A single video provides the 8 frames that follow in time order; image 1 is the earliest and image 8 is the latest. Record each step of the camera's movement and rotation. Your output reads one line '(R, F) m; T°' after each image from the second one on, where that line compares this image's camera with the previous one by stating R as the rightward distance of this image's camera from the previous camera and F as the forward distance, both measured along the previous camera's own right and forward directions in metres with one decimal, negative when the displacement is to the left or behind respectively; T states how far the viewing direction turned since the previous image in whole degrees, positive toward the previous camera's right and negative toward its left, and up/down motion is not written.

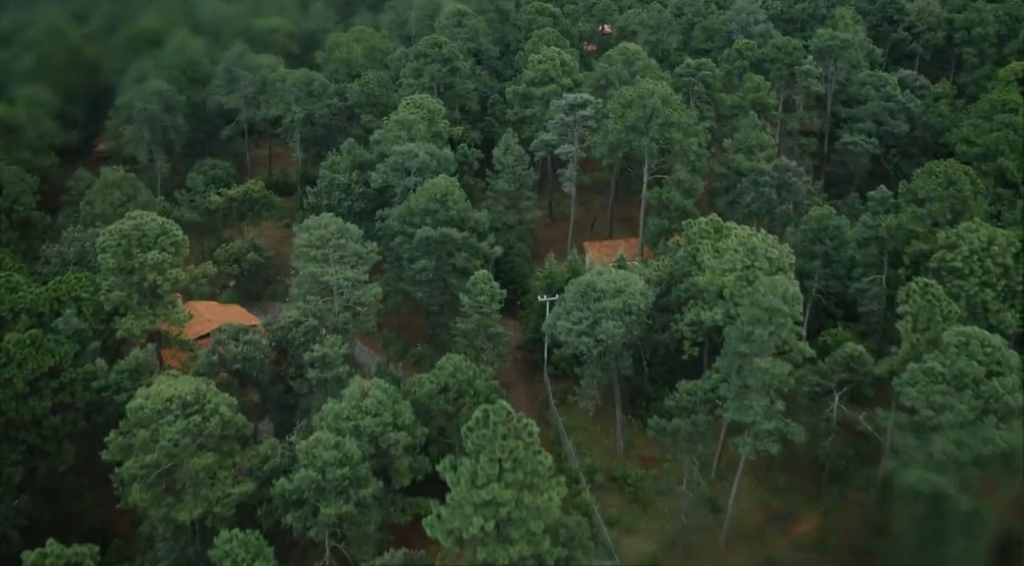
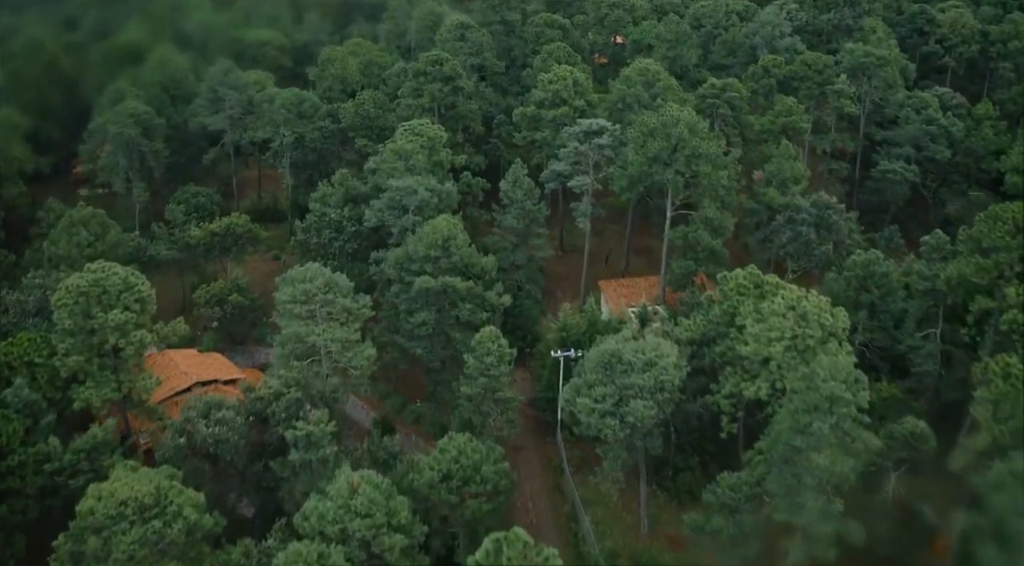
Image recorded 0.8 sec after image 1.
(-0.3, +4.2) m; 0°
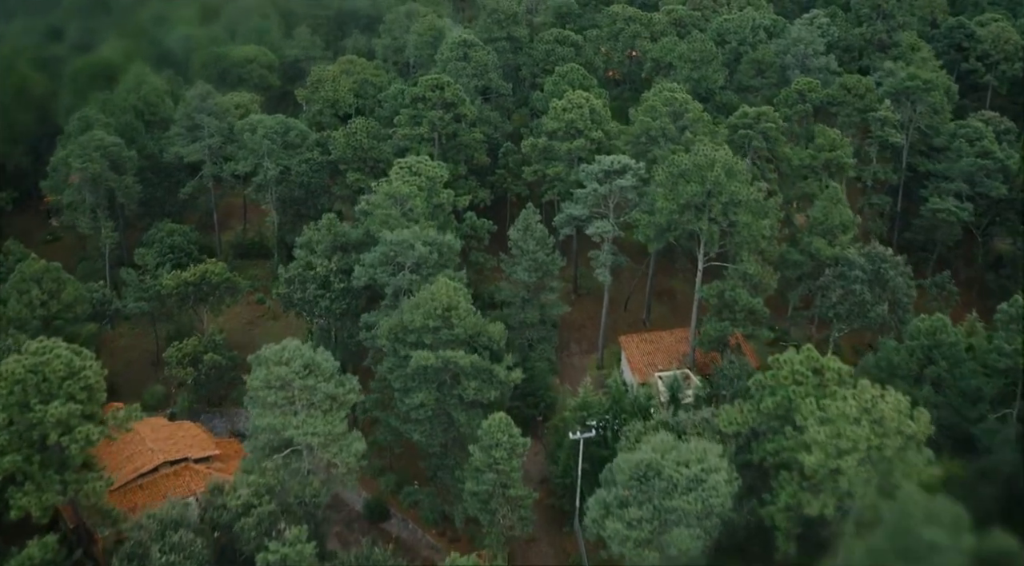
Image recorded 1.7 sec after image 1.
(-0.3, +4.7) m; 0°
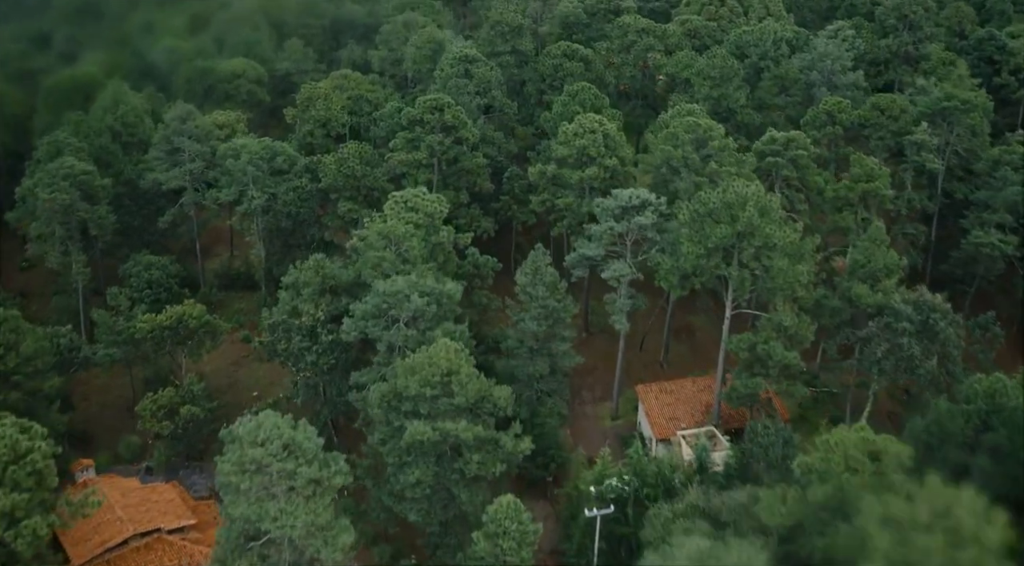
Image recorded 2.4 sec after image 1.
(-0.2, +3.5) m; 0°
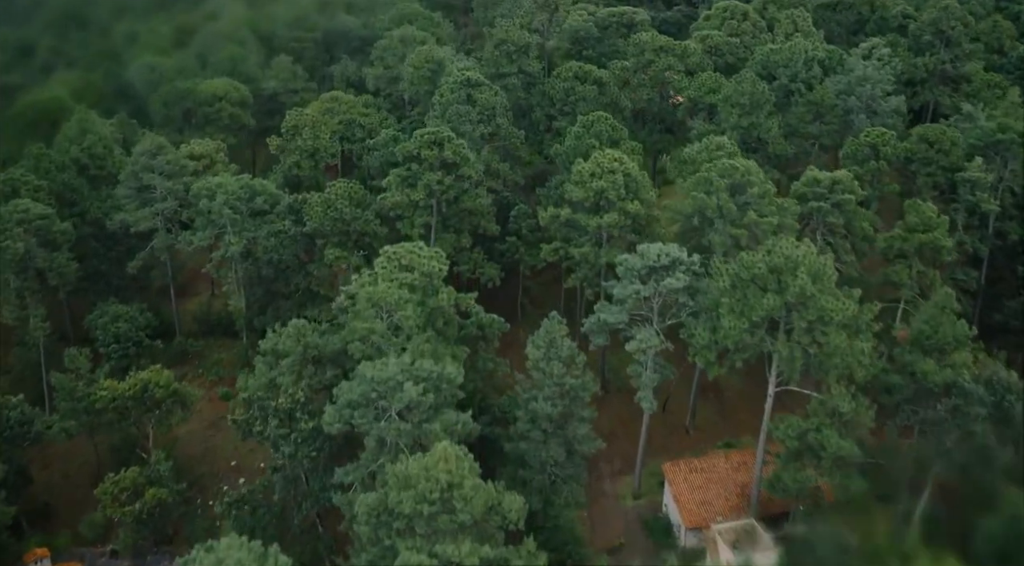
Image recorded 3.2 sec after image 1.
(-0.3, +4.3) m; 0°
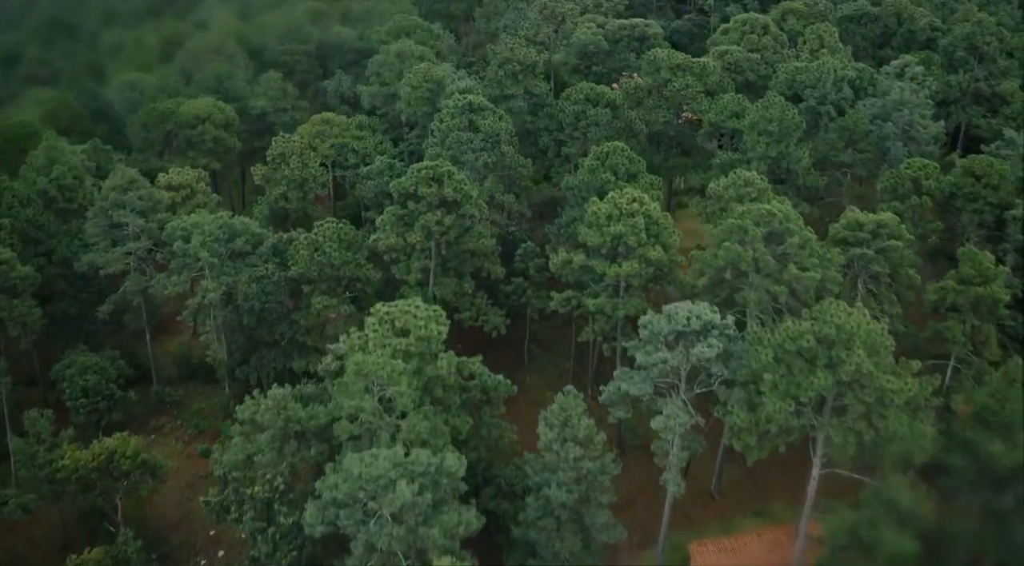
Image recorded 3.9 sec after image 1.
(-0.2, +3.5) m; 0°
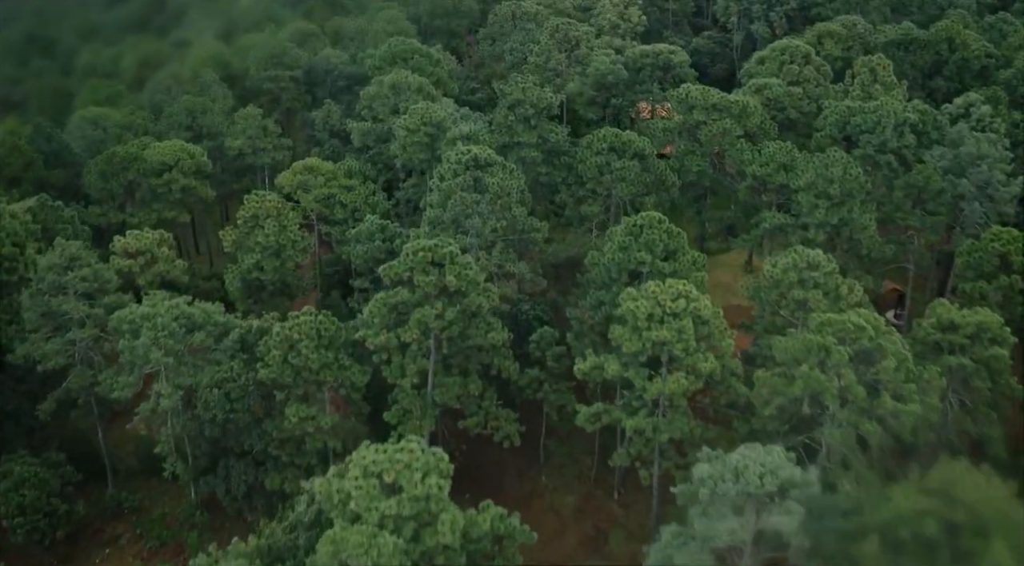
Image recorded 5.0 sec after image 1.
(-0.4, +5.6) m; 0°
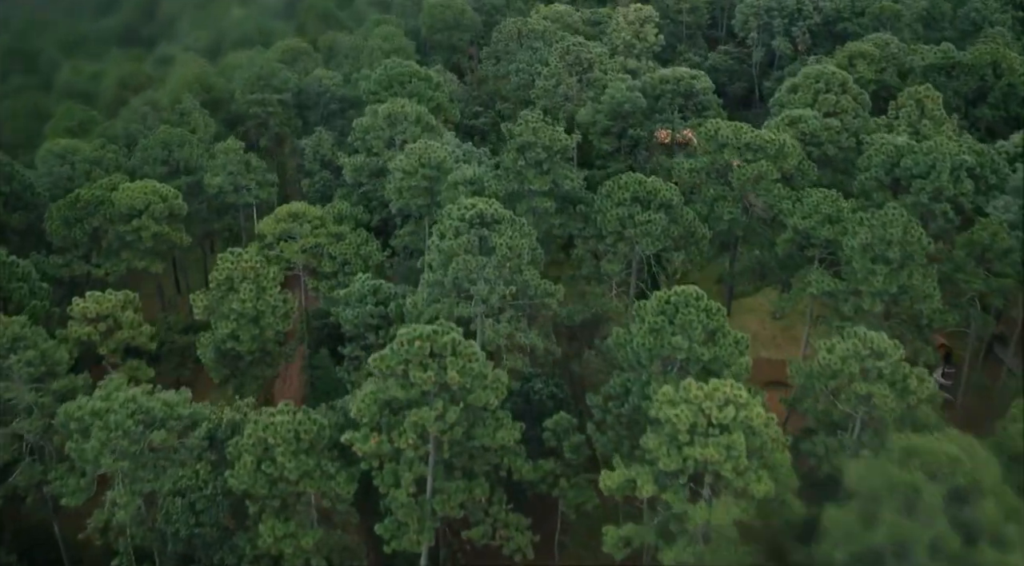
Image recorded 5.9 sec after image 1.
(-0.3, +4.0) m; 0°
